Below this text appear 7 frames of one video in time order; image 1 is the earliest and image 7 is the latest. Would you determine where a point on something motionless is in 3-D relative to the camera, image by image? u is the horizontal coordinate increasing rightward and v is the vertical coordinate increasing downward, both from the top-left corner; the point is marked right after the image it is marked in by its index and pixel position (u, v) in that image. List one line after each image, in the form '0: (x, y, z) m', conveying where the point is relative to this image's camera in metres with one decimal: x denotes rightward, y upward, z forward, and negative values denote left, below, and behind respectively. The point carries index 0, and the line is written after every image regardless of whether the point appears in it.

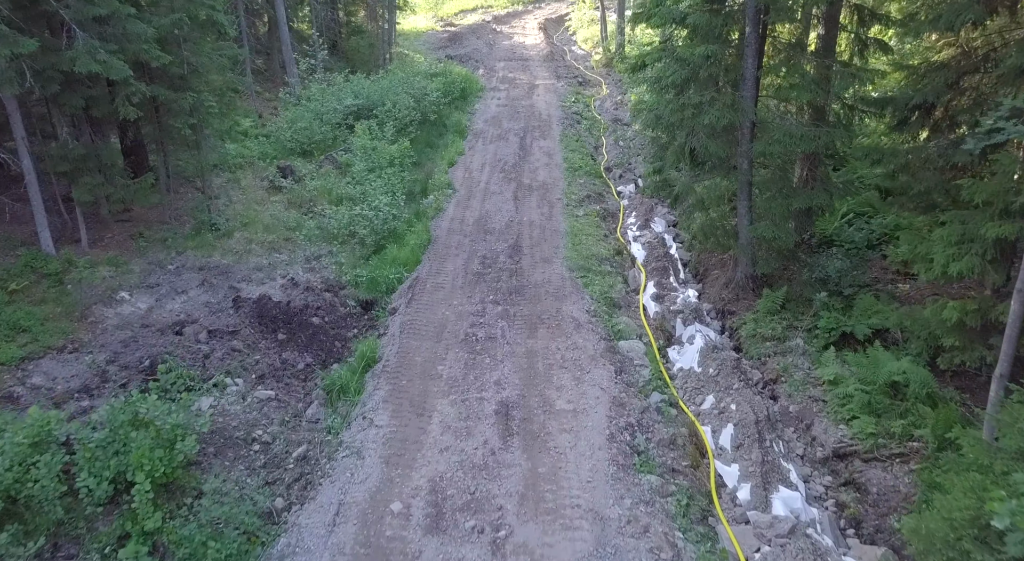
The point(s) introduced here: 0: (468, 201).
0: (-1.1, +1.9, +16.1) m
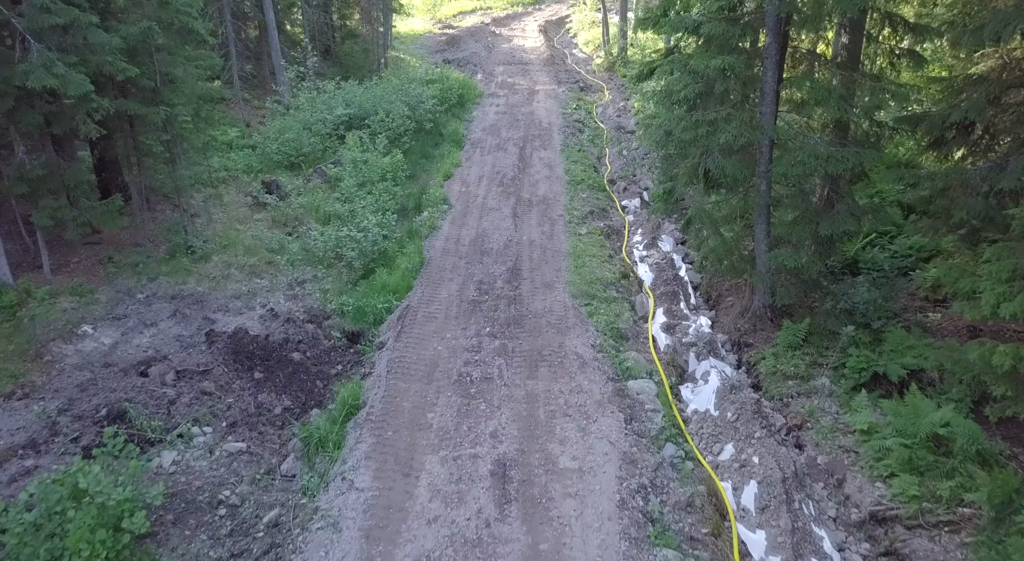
0: (-1.1, +1.4, +15.2) m
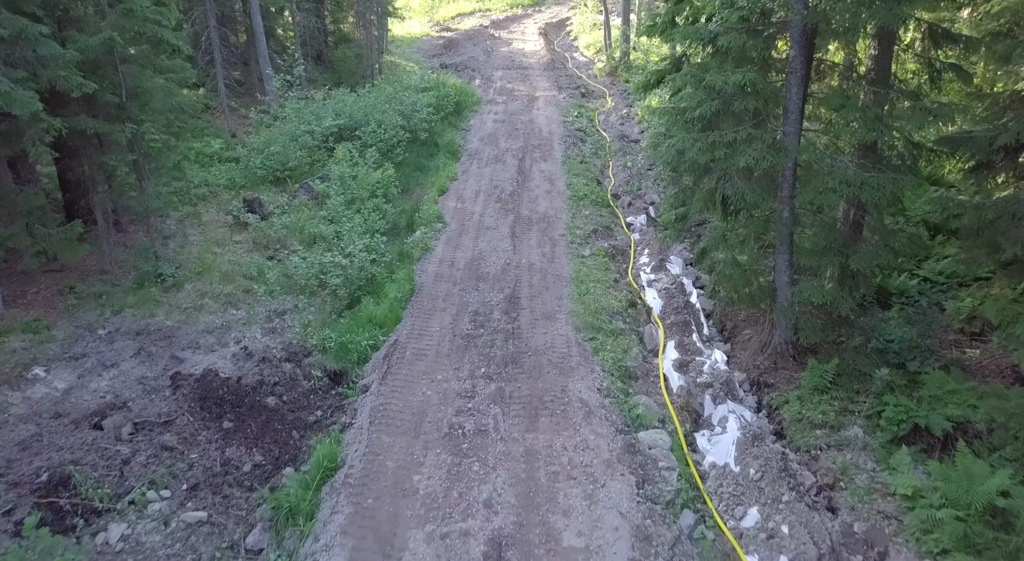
0: (-1.1, +0.9, +14.2) m
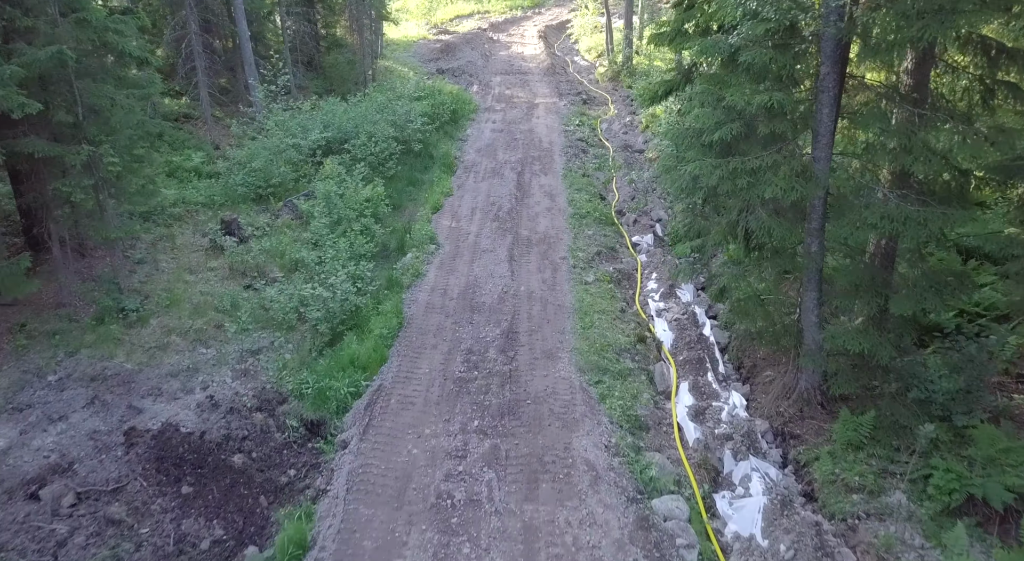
0: (-1.2, +0.4, +13.2) m
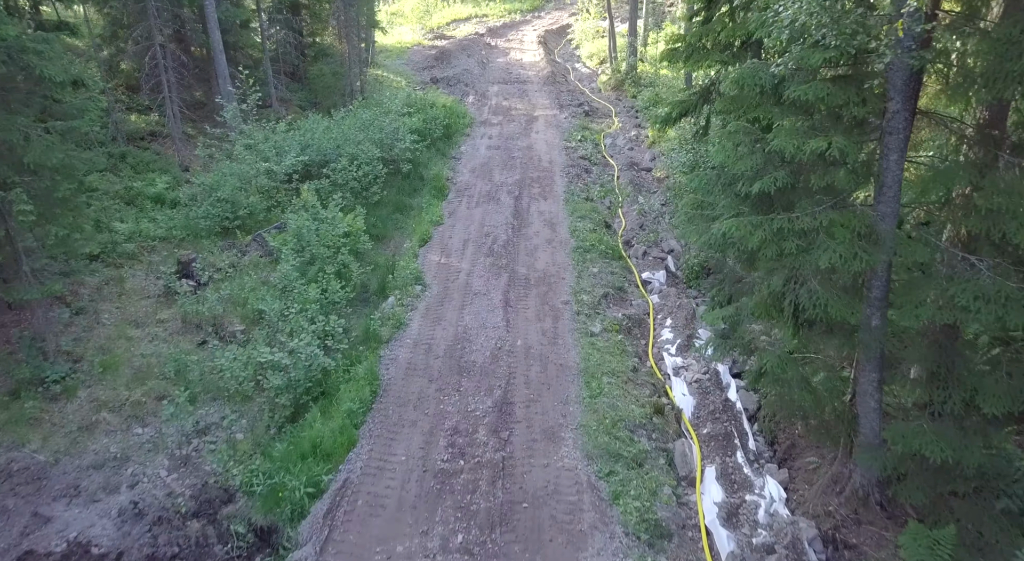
0: (-1.2, -0.5, +11.6) m
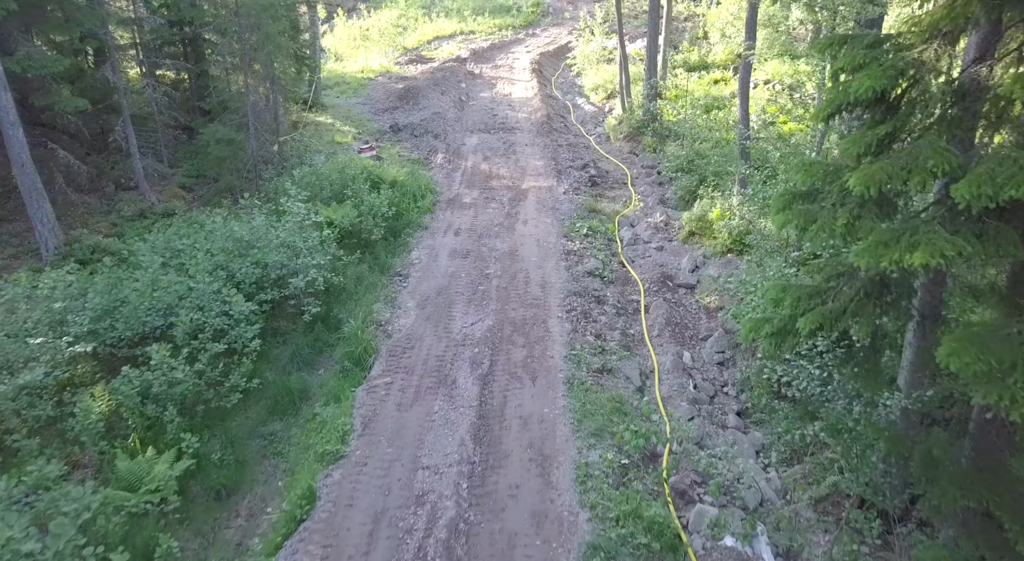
0: (-1.8, -4.0, +4.7) m
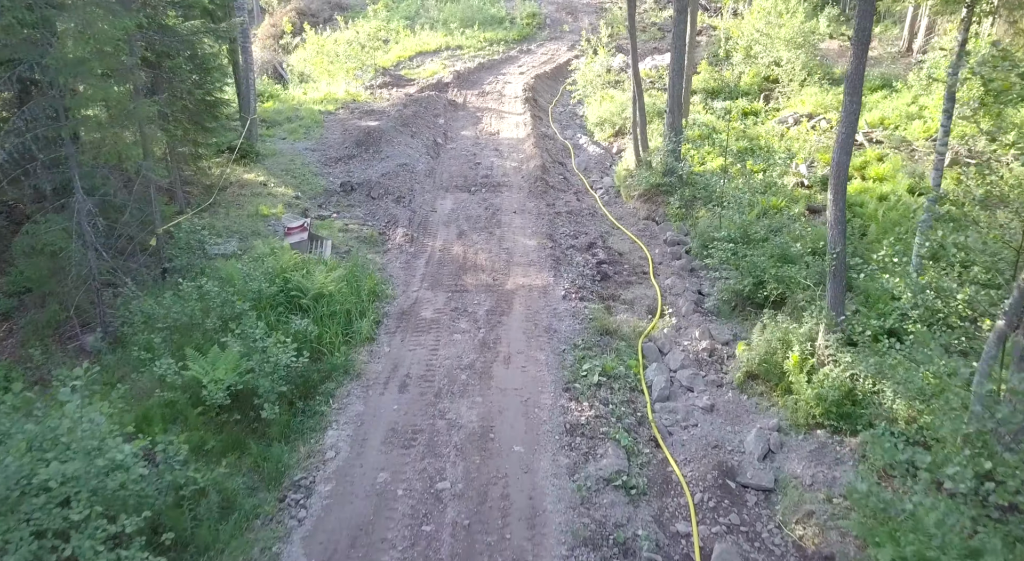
0: (-2.1, -6.7, -0.6) m
